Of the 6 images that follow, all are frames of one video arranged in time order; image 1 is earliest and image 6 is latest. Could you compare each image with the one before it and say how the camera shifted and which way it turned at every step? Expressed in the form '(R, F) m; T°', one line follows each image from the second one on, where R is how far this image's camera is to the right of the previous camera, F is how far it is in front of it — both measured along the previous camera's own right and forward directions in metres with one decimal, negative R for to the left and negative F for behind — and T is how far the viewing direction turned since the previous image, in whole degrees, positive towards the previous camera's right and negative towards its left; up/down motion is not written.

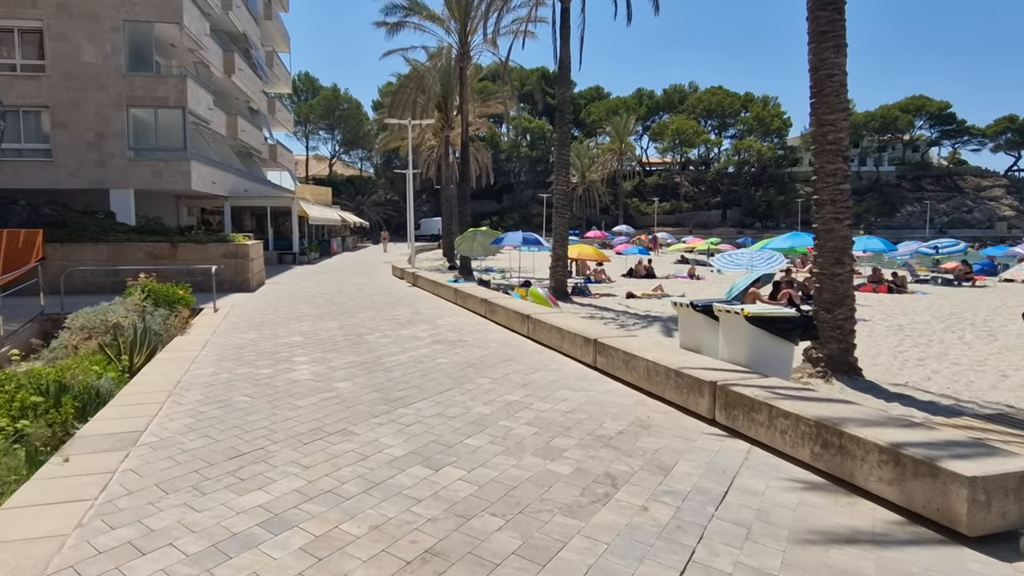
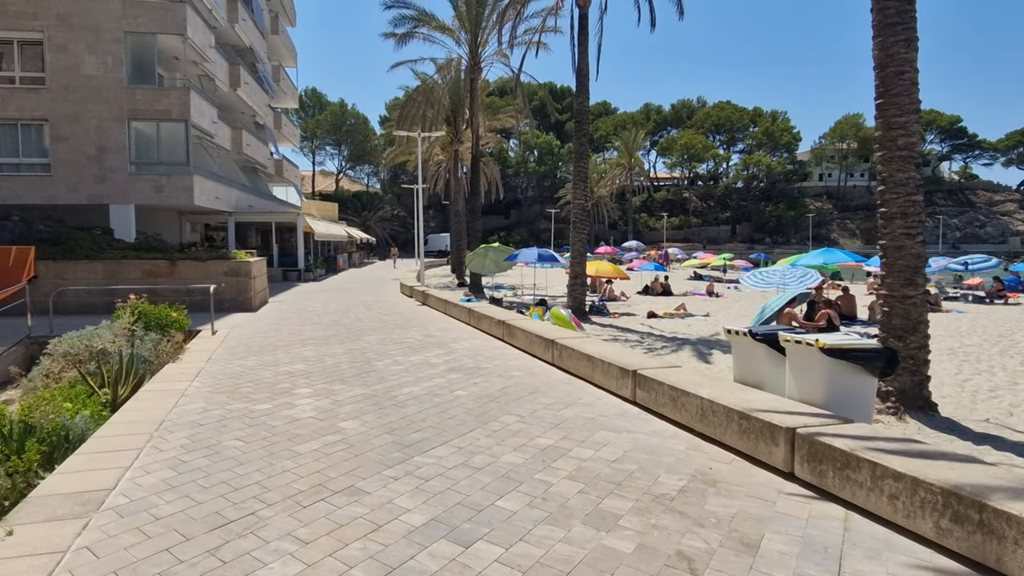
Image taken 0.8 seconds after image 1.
(-0.2, +0.9) m; 0°
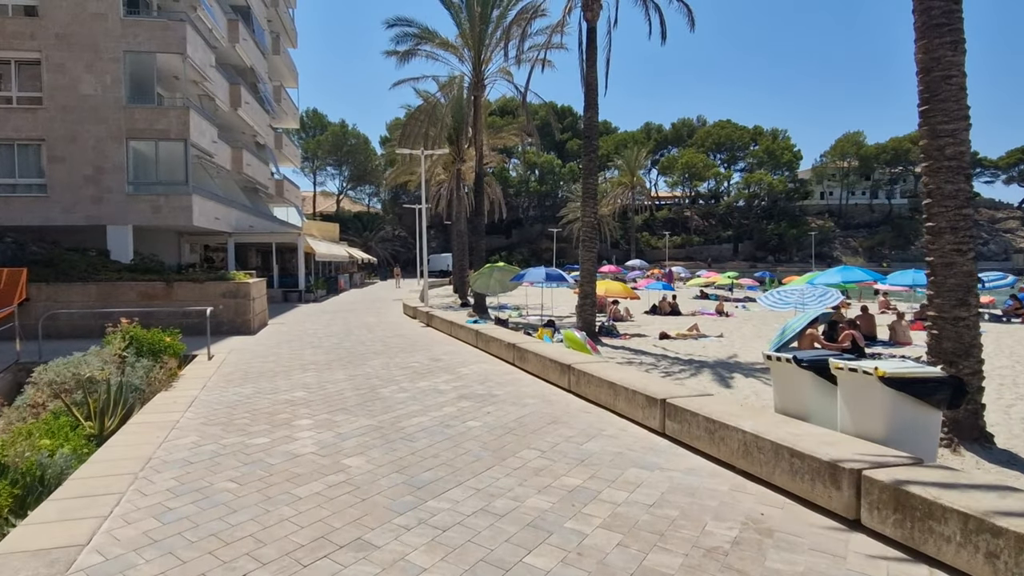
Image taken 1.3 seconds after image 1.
(-0.2, +0.5) m; 0°
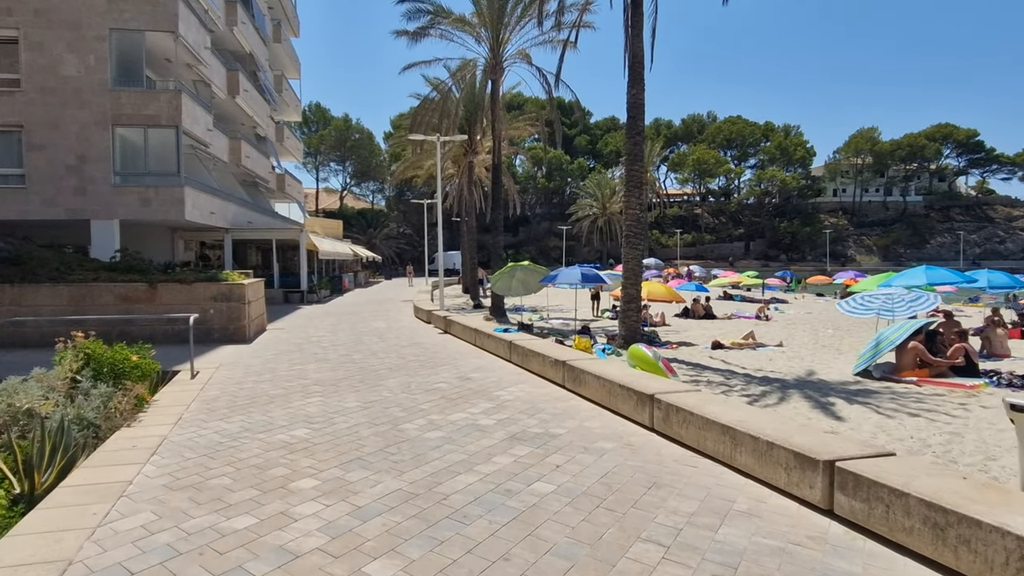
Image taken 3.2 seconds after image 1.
(-0.6, +2.0) m; 0°
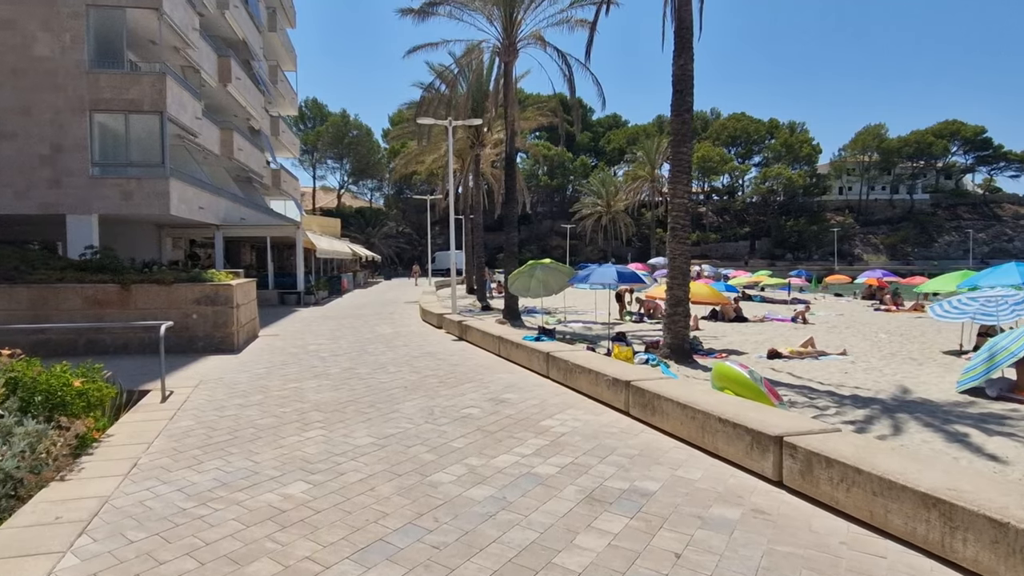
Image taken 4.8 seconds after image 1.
(-0.5, +1.8) m; 0°
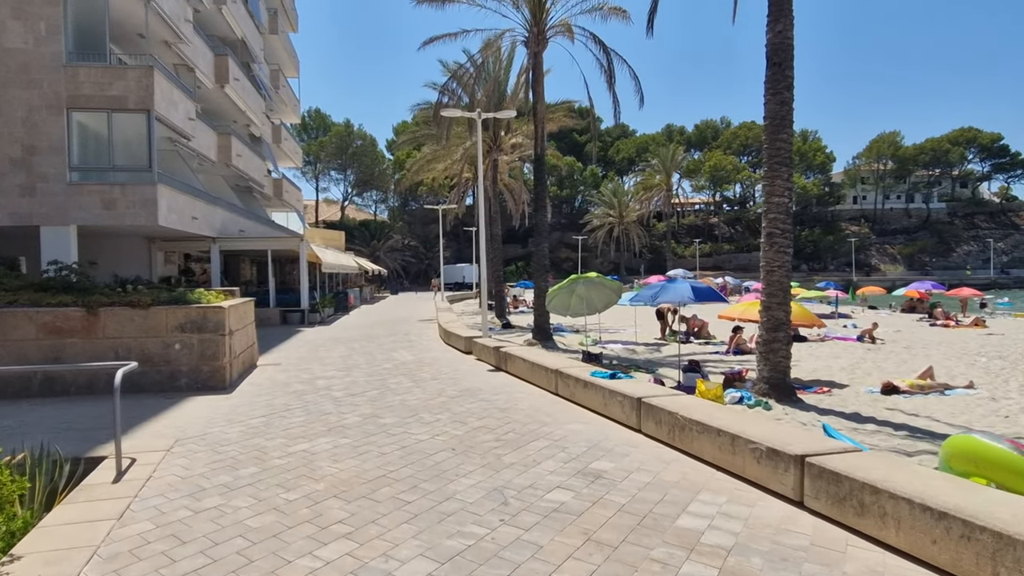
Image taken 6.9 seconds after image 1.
(-0.7, +2.3) m; 0°
